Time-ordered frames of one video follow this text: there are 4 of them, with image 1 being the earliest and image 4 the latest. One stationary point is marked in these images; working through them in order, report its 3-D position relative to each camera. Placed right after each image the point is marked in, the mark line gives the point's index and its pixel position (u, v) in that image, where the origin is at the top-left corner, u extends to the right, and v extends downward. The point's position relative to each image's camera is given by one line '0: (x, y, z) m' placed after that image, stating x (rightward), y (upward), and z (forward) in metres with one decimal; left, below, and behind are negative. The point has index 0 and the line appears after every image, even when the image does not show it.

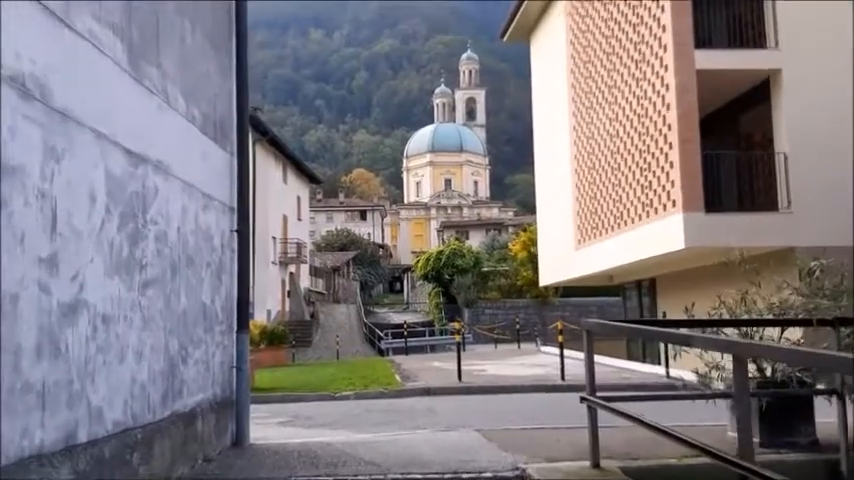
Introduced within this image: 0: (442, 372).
0: (+0.3, -2.2, +13.6) m
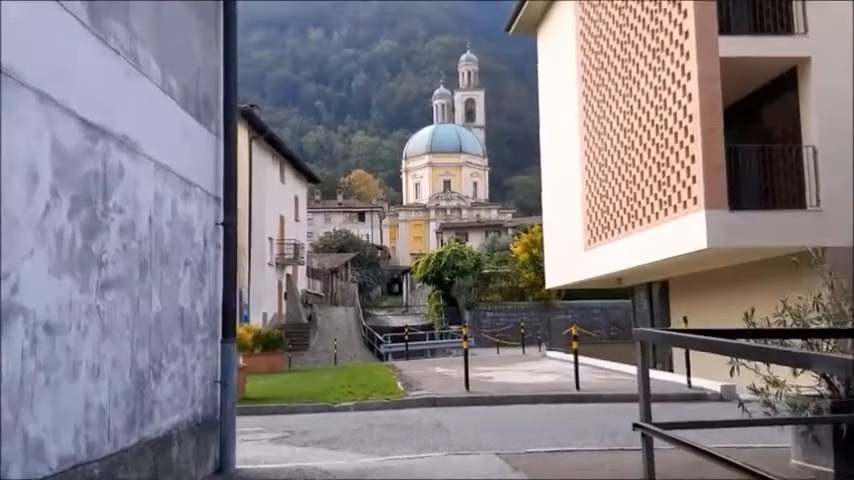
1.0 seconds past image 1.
0: (+0.3, -2.2, +12.9) m
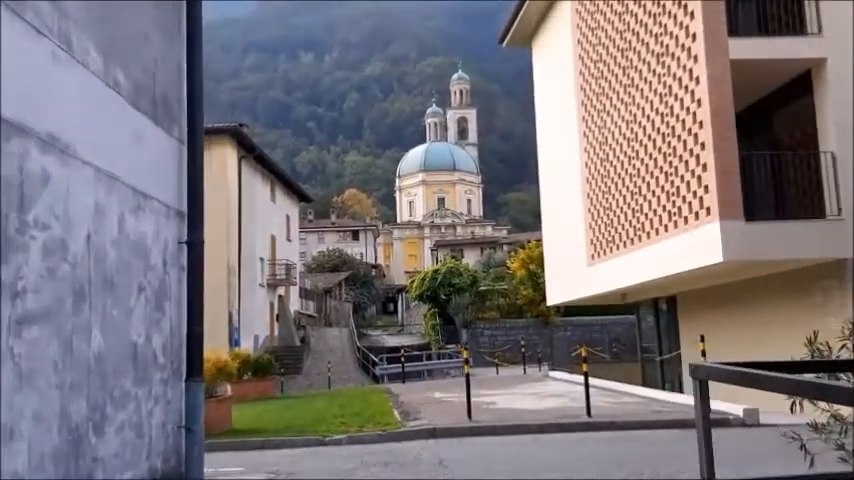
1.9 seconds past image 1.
0: (+0.3, -2.5, +12.1) m
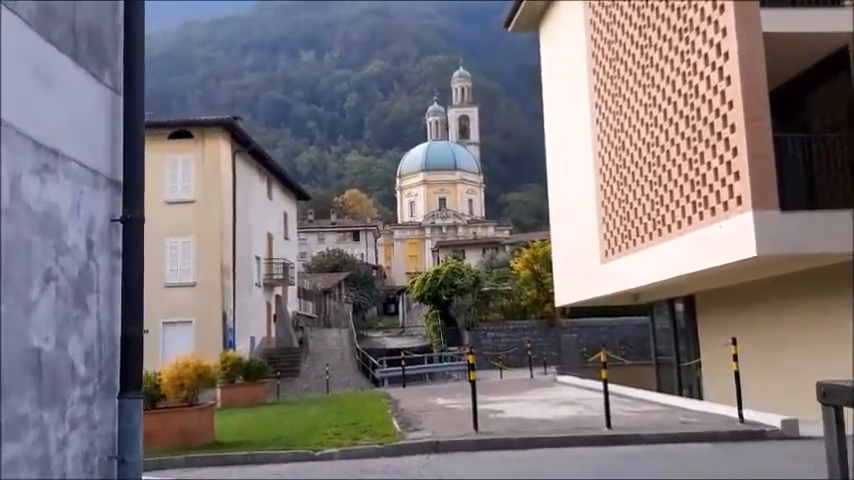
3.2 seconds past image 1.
0: (+0.3, -2.4, +11.1) m
